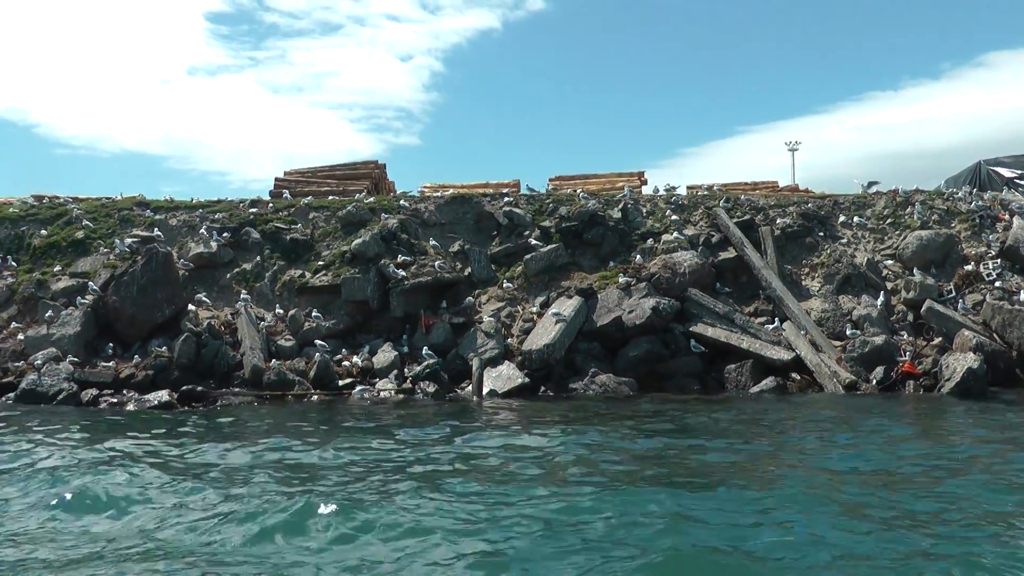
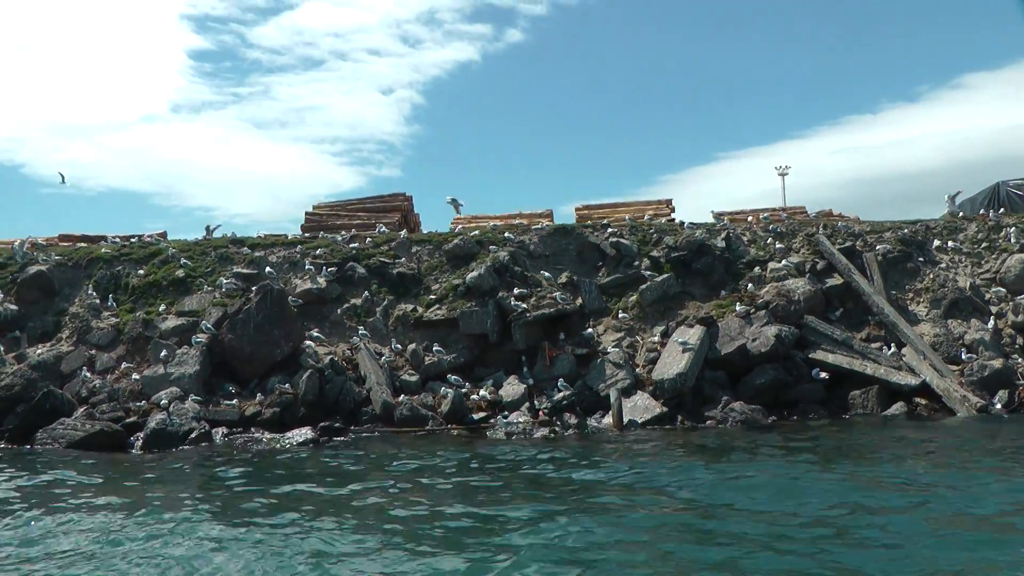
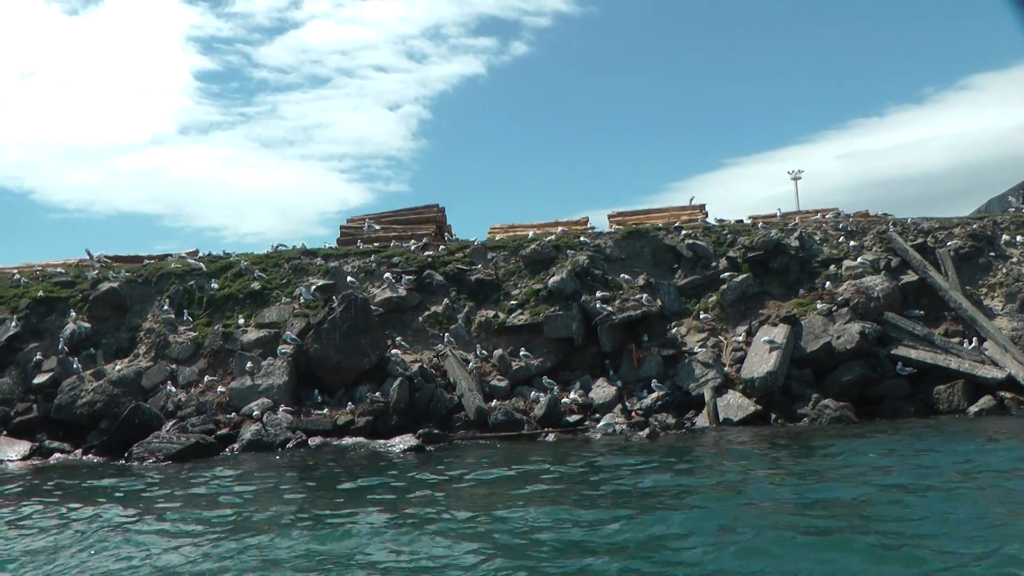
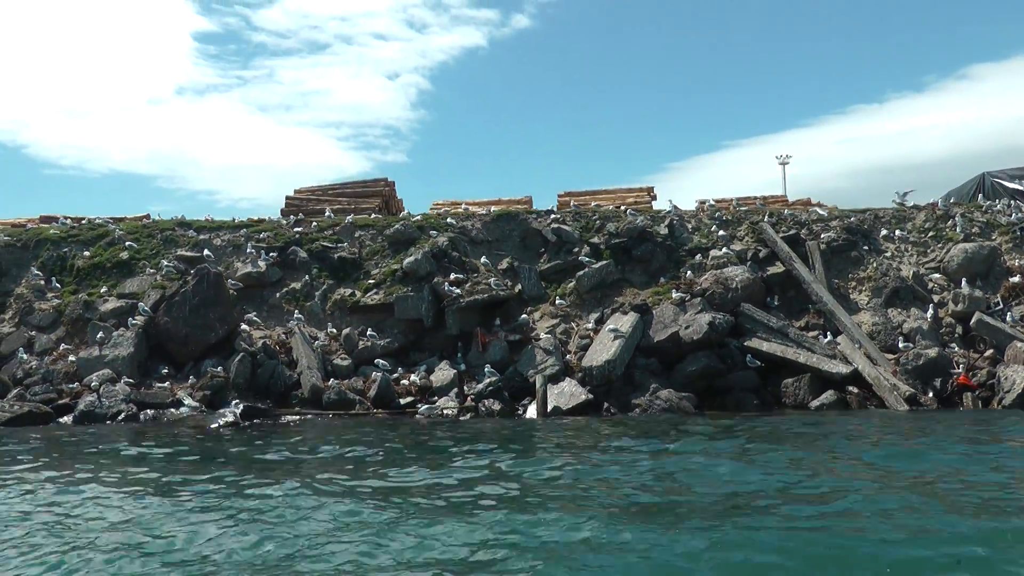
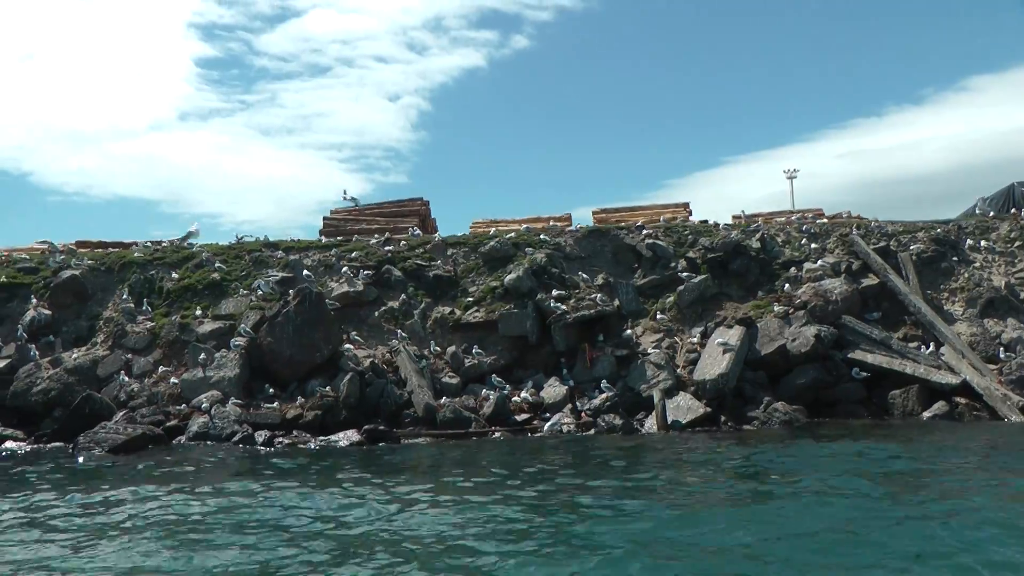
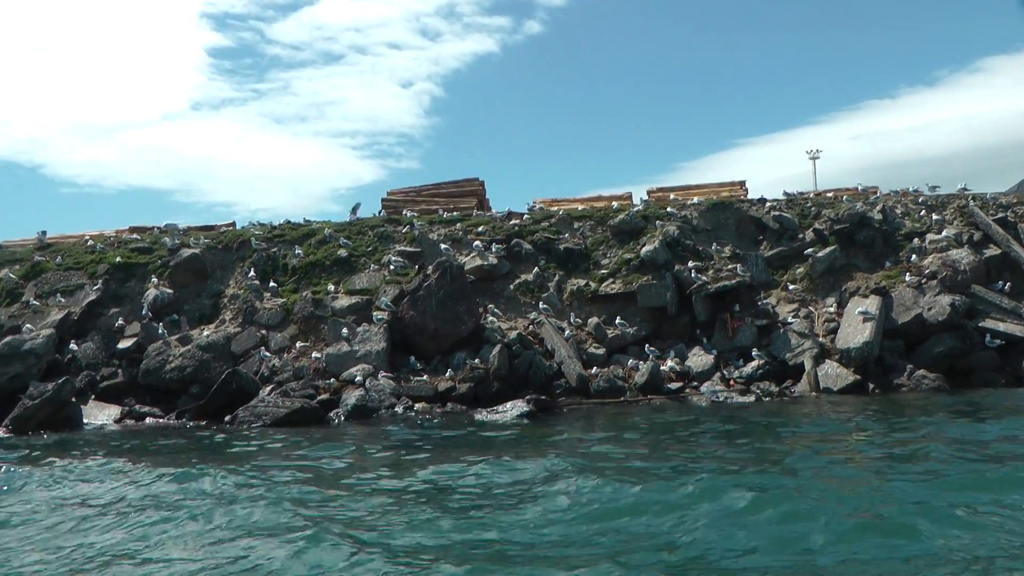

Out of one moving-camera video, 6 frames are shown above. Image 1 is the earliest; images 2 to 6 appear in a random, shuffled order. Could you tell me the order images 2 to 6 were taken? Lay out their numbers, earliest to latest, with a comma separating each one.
4, 2, 5, 3, 6
